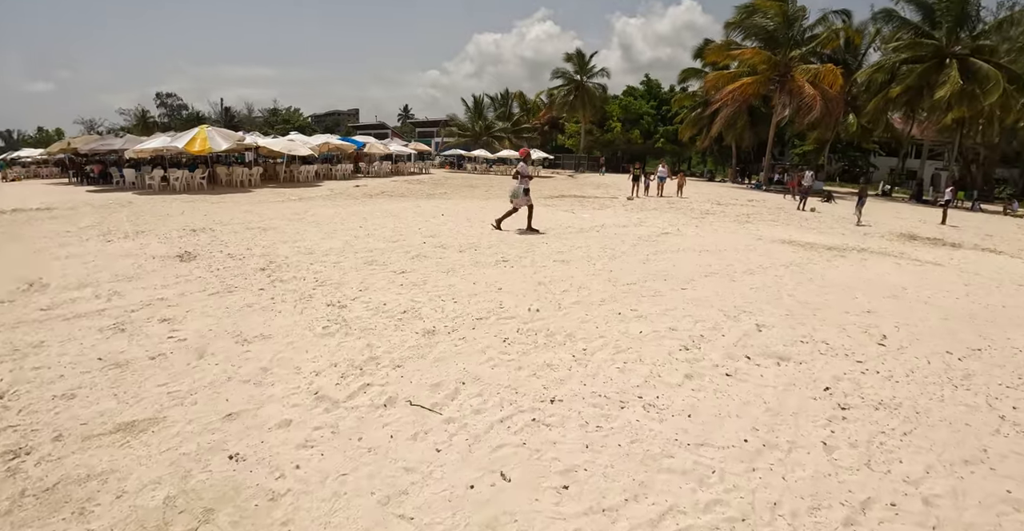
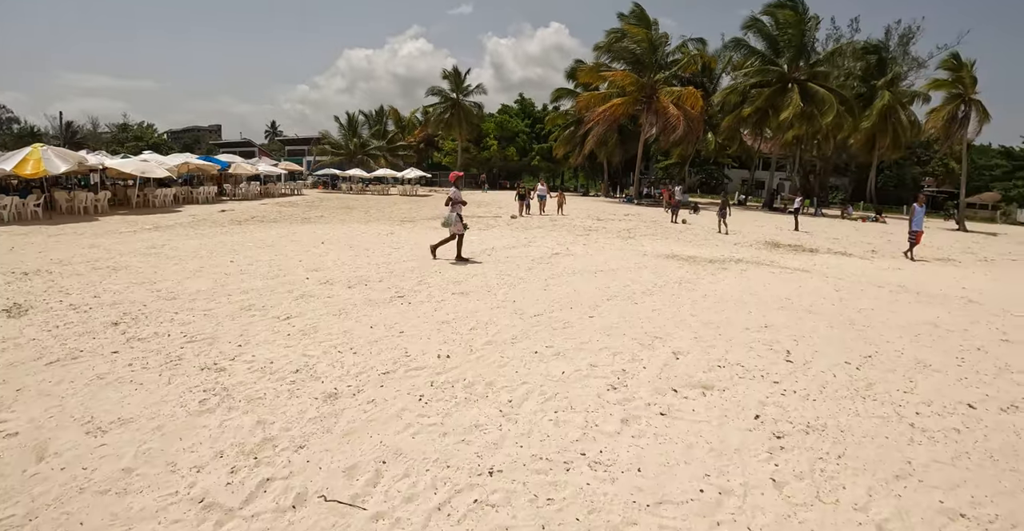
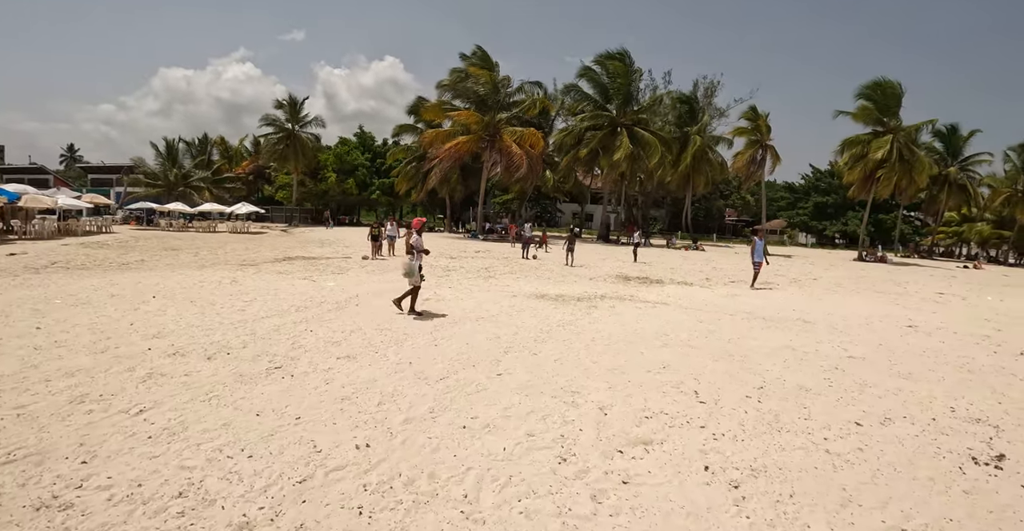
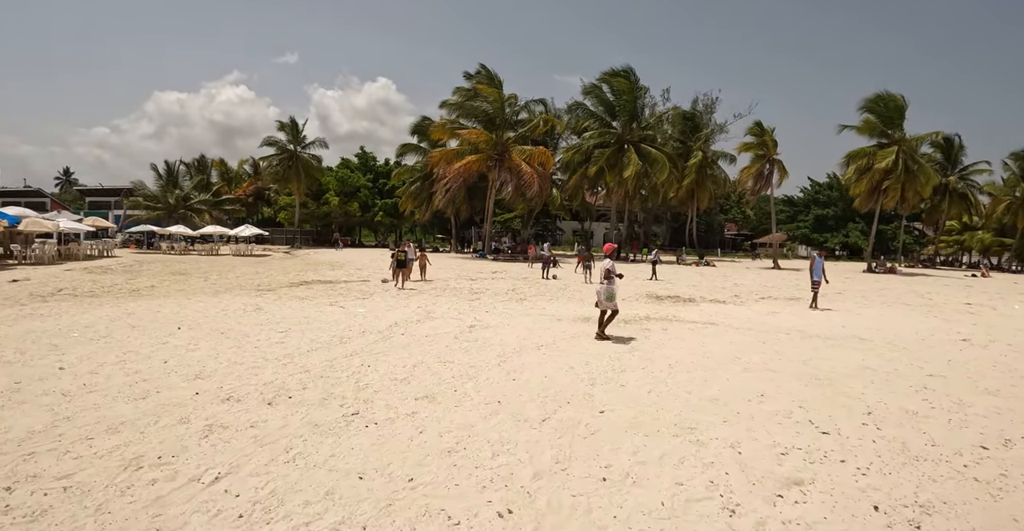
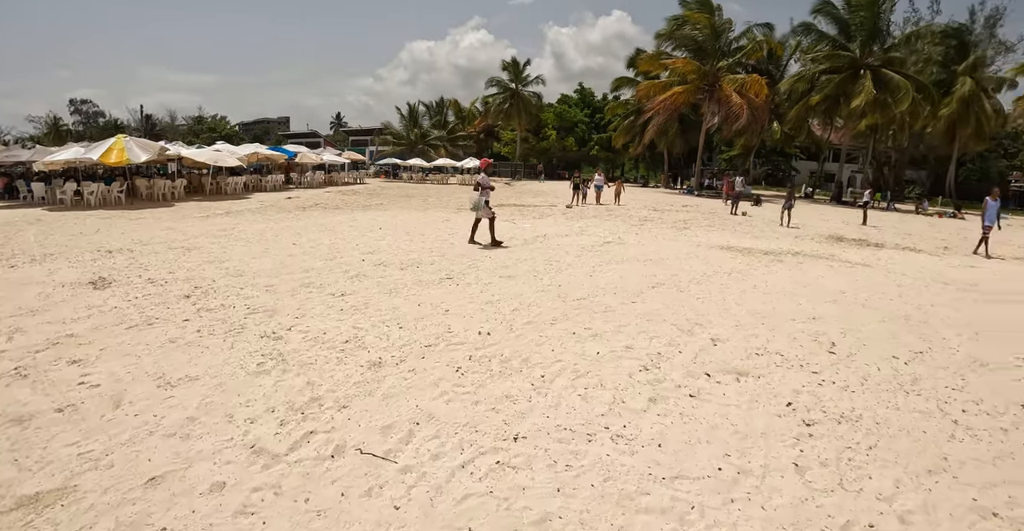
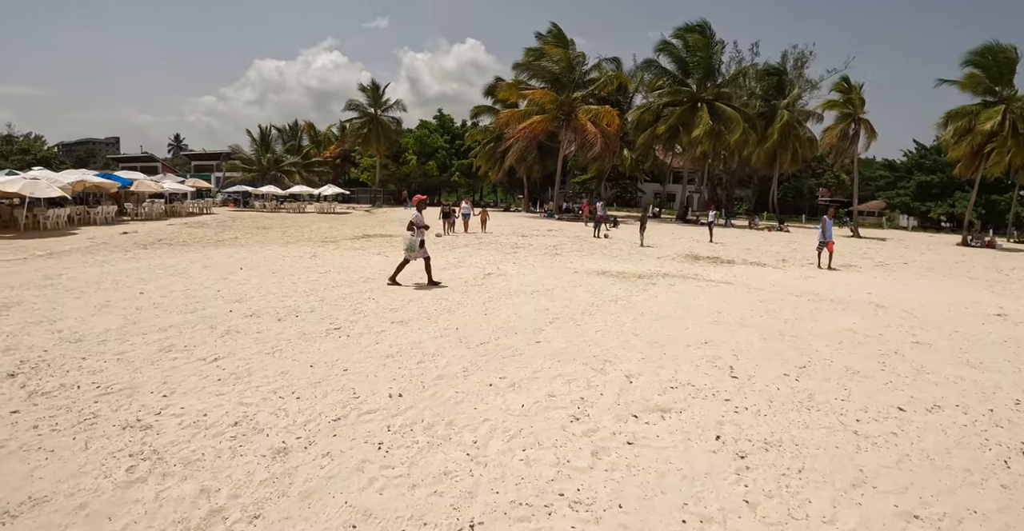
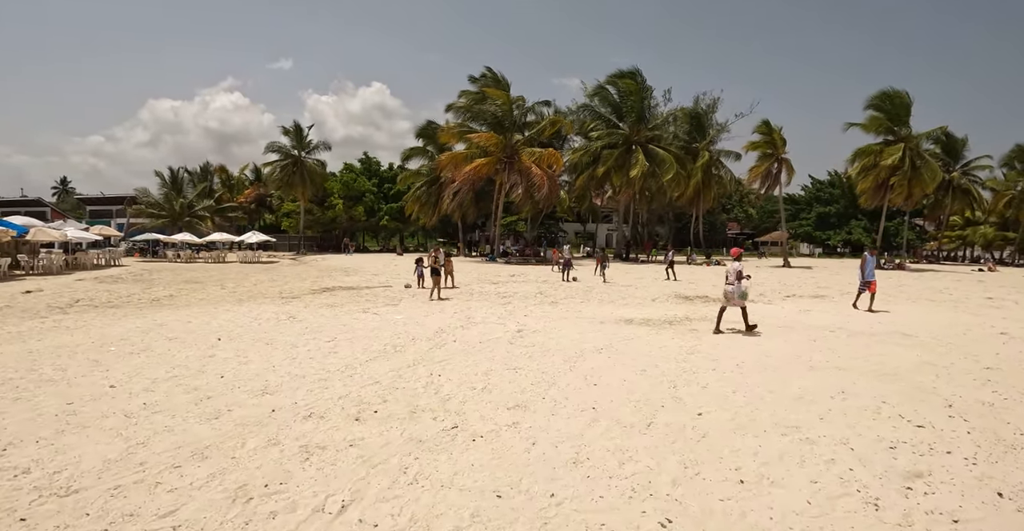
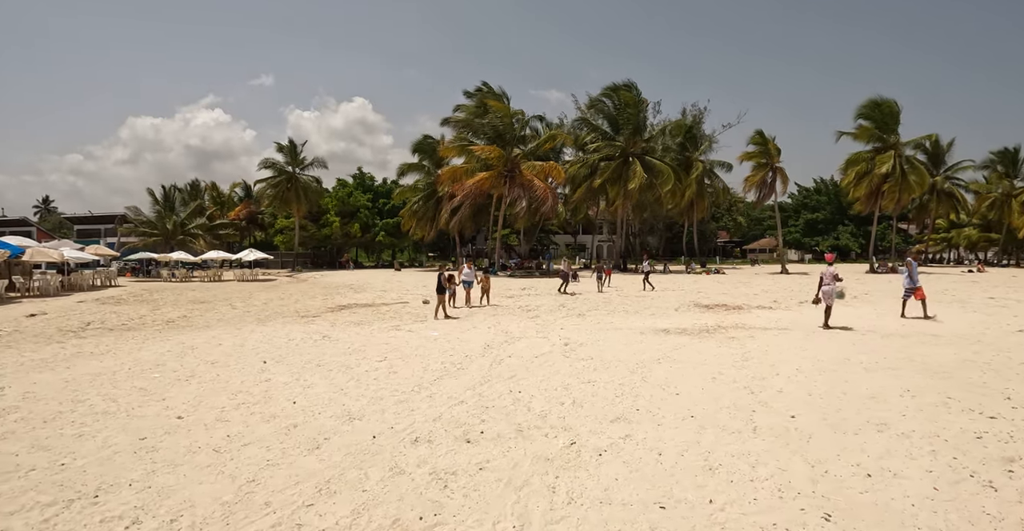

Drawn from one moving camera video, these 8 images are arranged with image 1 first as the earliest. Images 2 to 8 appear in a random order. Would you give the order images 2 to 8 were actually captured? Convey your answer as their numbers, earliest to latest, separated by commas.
5, 2, 6, 3, 4, 7, 8
